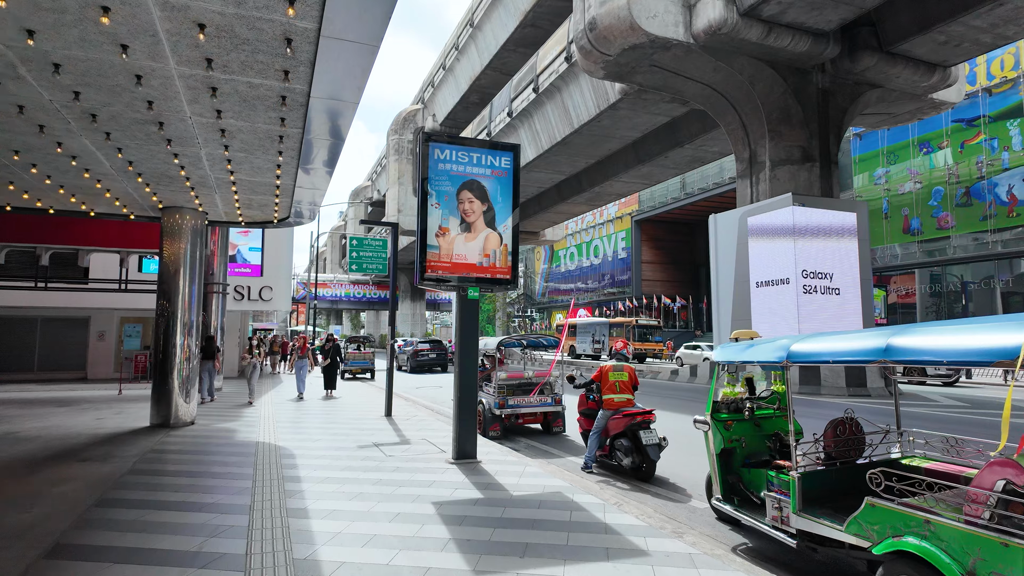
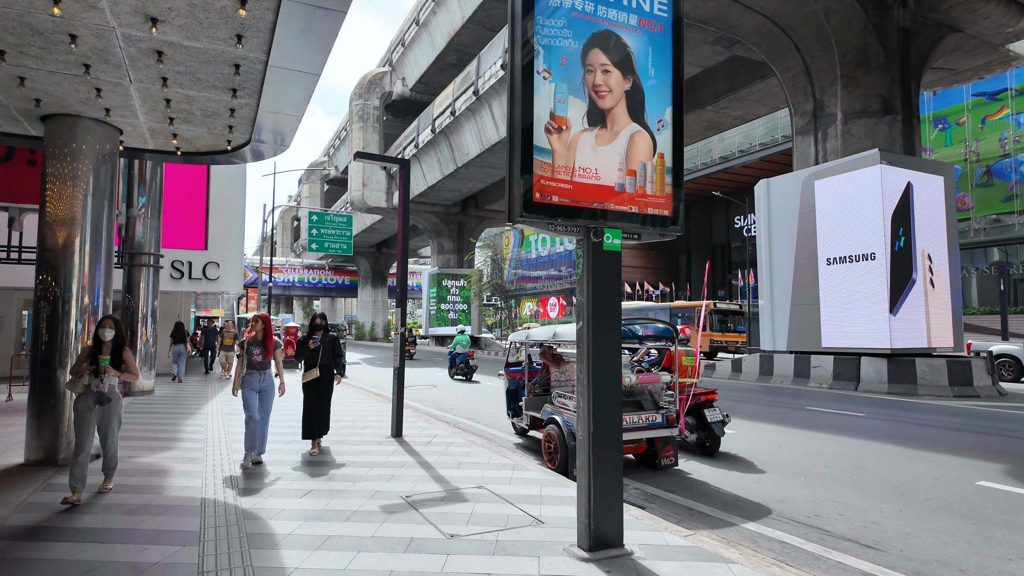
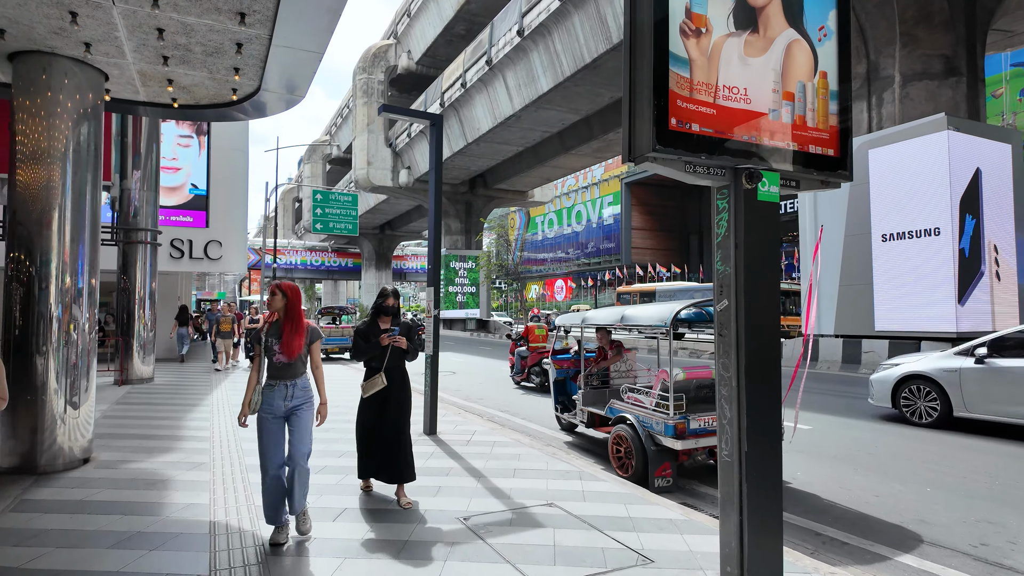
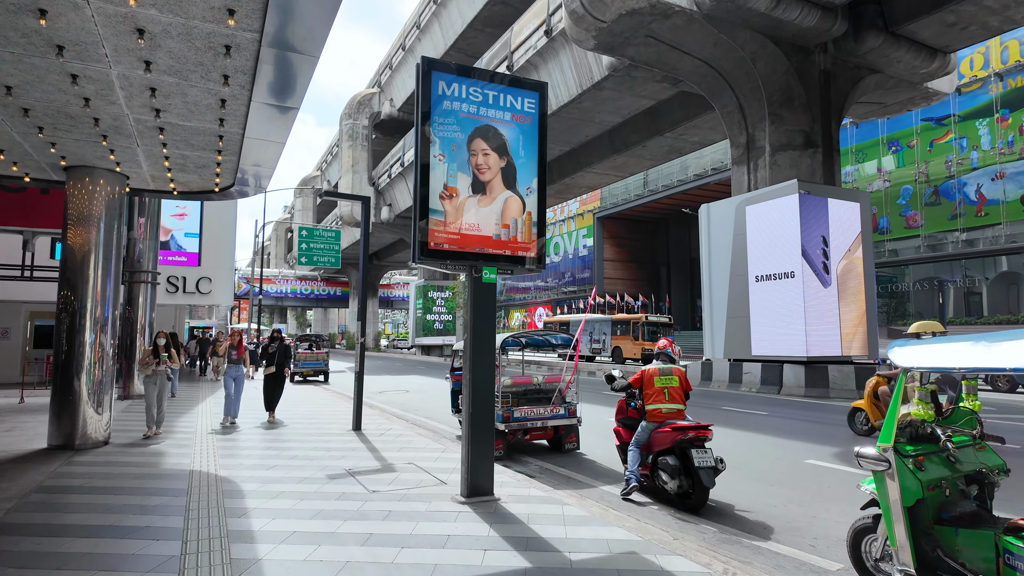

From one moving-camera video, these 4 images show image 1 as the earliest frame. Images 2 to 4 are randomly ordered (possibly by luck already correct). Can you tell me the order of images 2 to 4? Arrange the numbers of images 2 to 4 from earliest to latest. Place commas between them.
4, 2, 3
